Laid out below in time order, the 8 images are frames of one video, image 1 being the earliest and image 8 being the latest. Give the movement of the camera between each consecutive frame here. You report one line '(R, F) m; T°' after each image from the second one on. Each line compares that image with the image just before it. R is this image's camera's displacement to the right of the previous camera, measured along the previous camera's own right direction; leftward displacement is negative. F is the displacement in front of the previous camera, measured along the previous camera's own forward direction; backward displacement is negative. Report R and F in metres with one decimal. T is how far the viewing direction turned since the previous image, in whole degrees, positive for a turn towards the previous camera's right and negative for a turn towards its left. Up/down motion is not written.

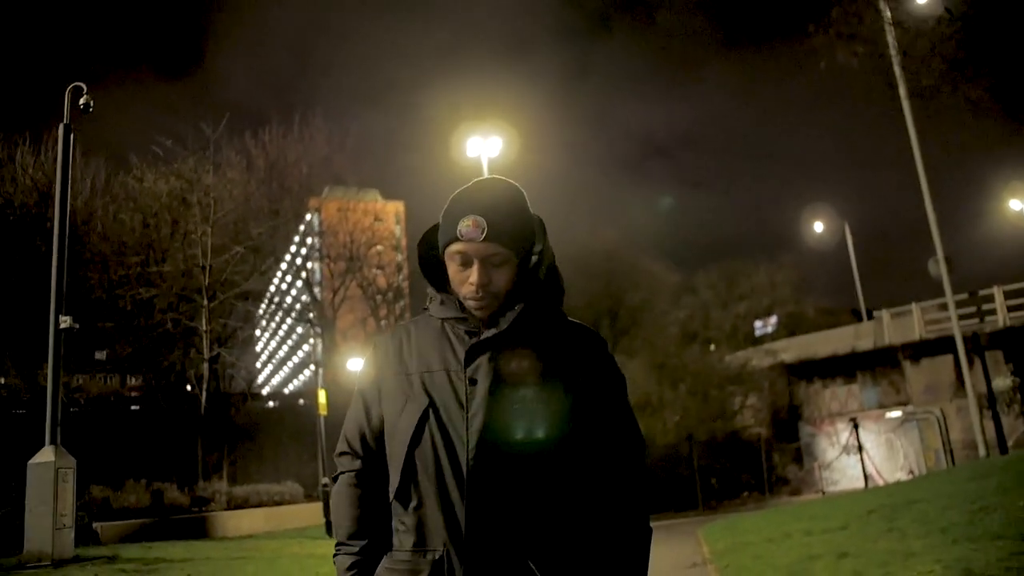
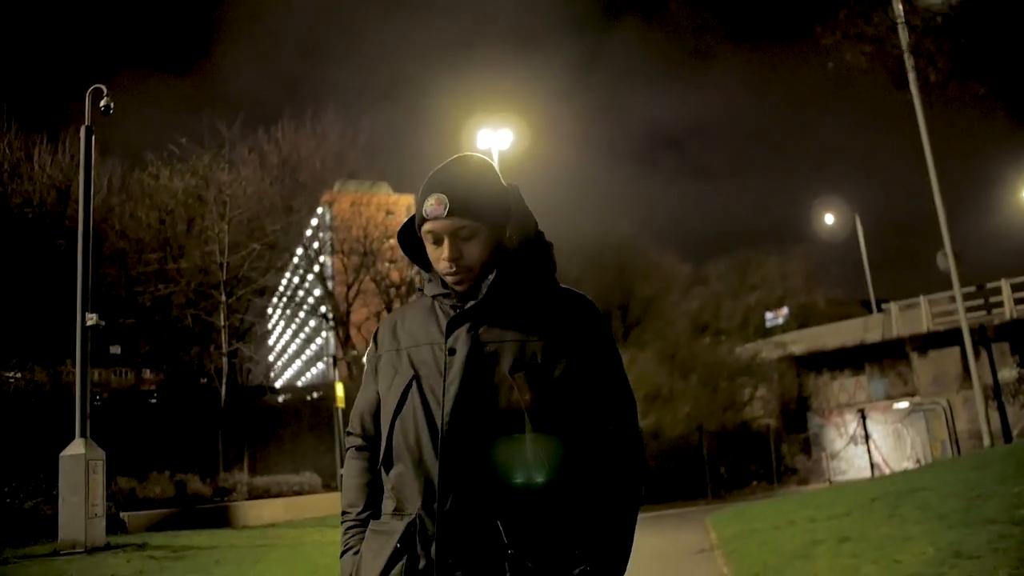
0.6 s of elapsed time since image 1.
(-0.1, -0.4) m; -1°
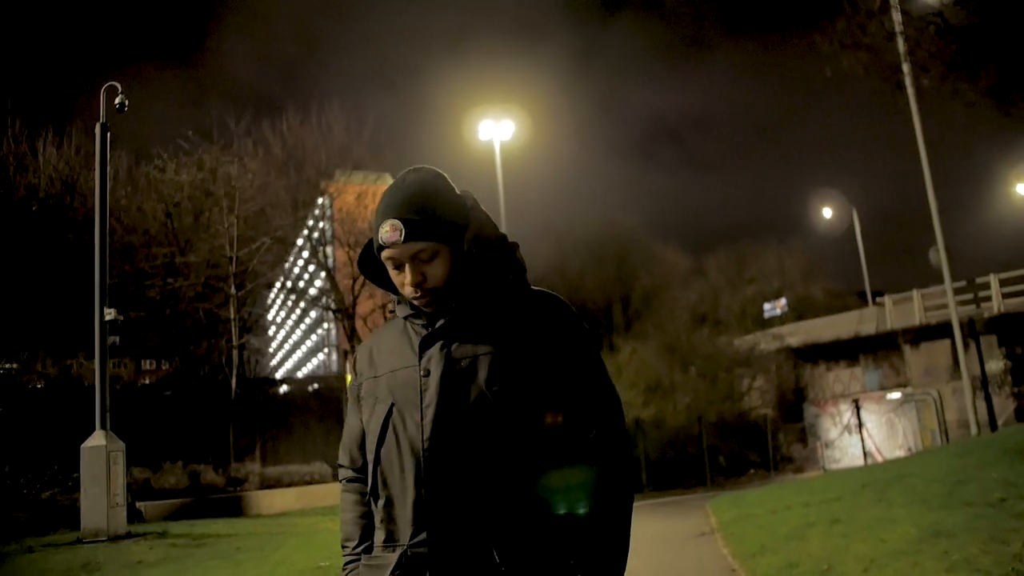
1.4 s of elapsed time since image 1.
(-0.1, -0.5) m; 0°
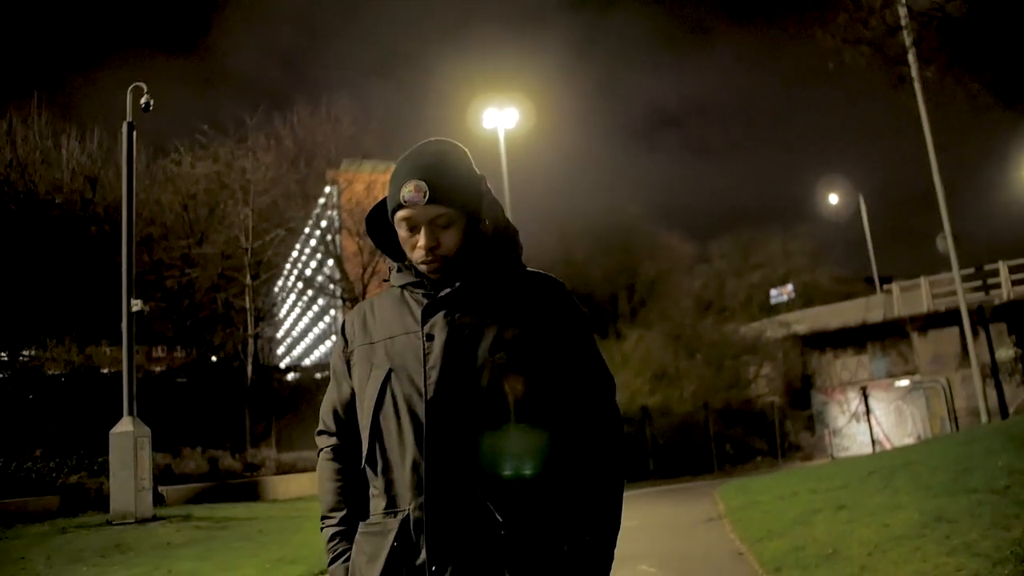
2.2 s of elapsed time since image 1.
(-0.1, -0.3) m; -1°
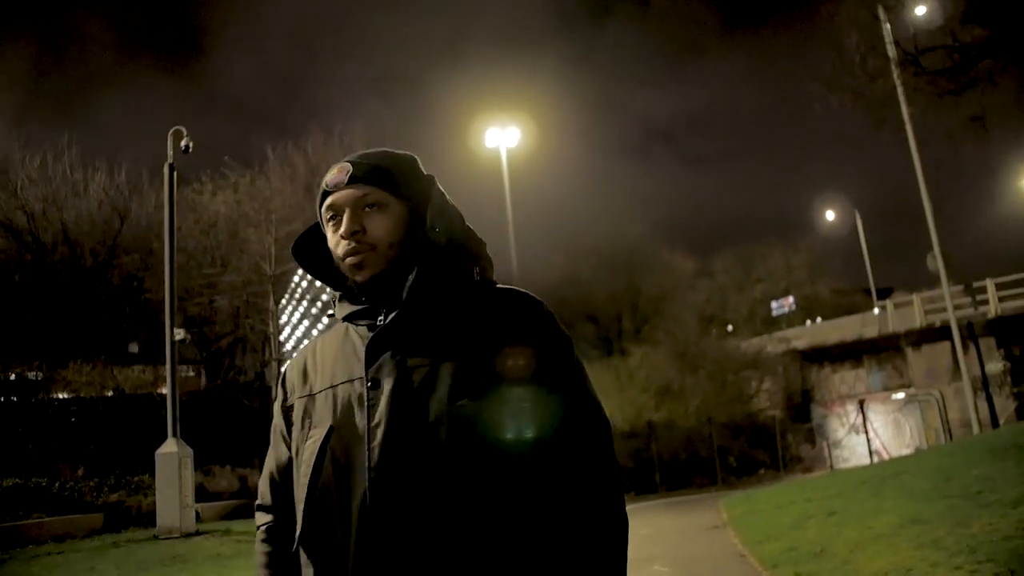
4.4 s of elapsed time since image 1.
(-0.2, -1.1) m; 0°
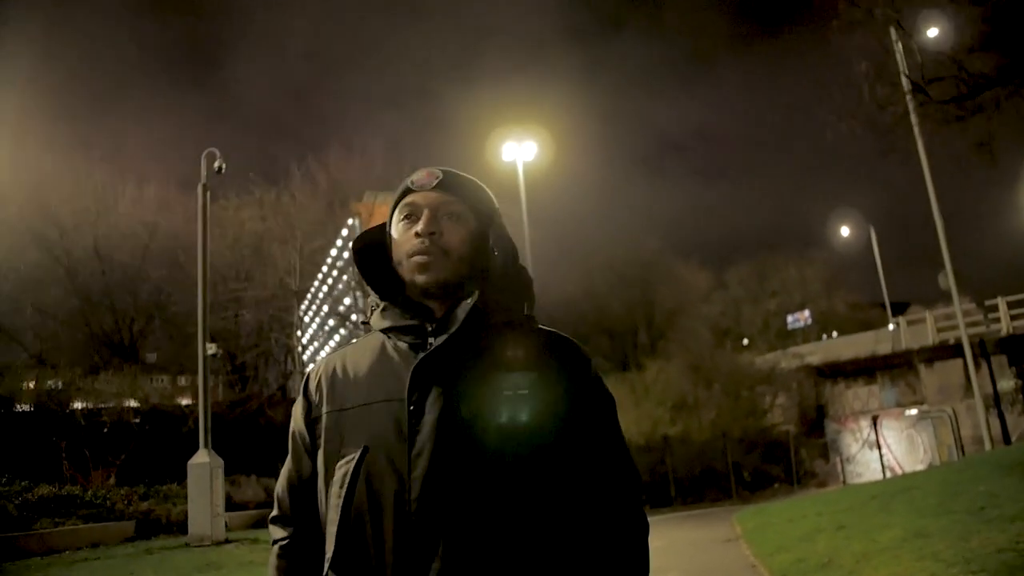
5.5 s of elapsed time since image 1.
(-0.1, -0.5) m; -1°
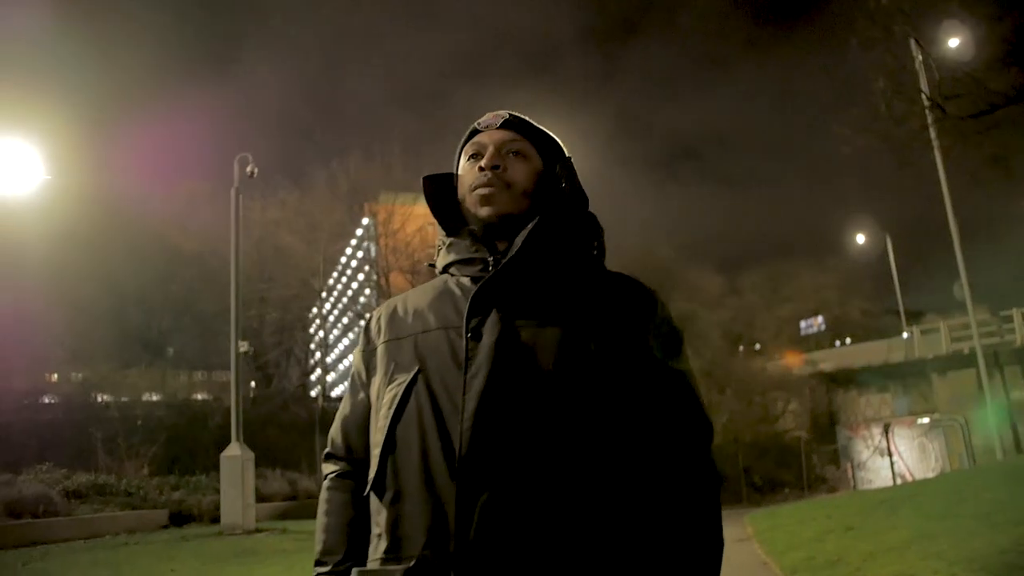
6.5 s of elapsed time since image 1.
(-0.2, -0.5) m; -1°
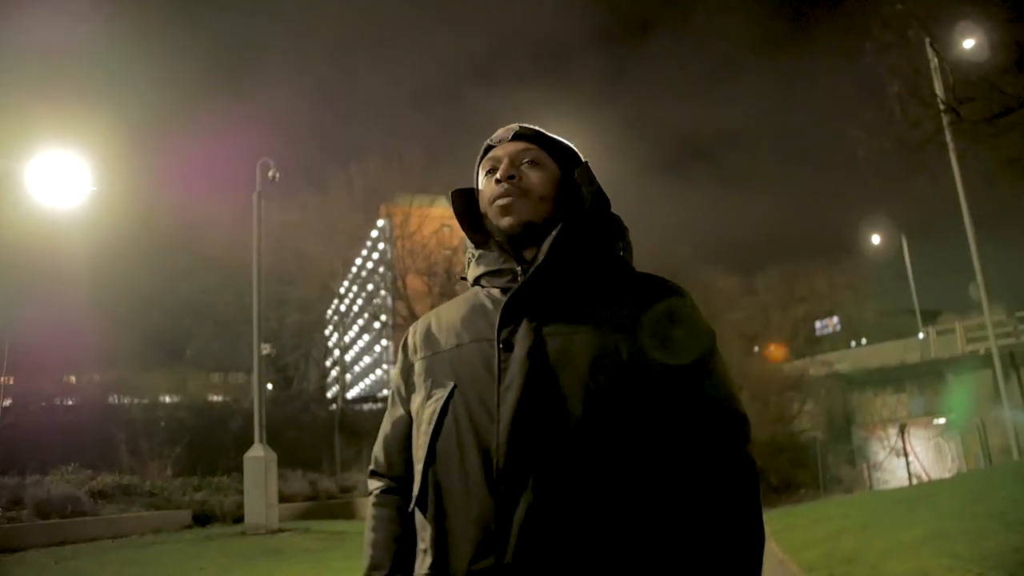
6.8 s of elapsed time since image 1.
(-0.1, -0.2) m; -1°
